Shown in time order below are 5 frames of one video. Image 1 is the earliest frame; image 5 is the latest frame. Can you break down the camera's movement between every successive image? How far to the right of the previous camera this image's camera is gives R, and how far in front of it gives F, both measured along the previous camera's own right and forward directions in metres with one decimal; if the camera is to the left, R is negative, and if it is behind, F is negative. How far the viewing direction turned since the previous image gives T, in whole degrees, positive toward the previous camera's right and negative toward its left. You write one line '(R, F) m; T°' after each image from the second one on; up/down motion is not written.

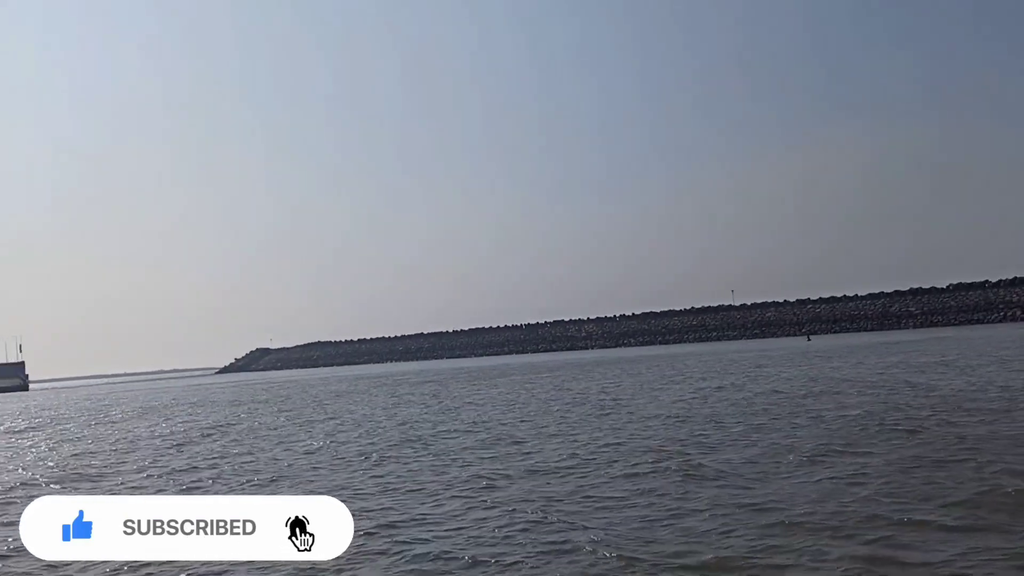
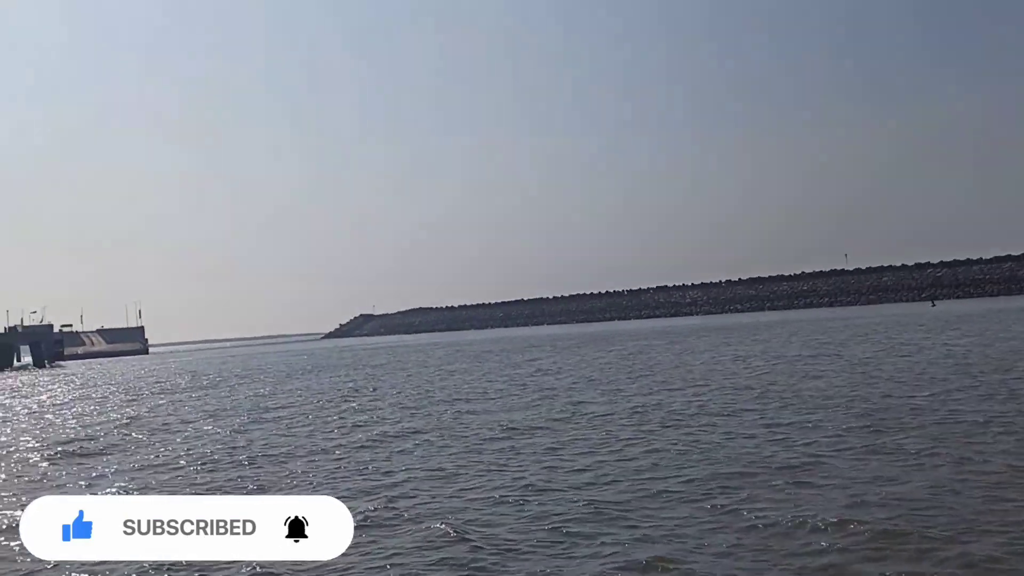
(+1.0, +0.5) m; -8°
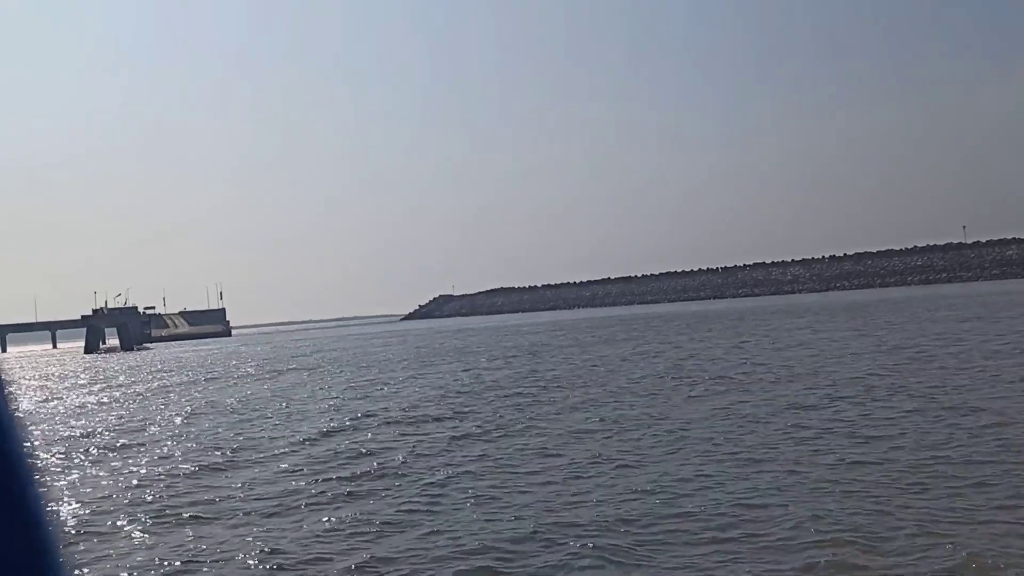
(+0.3, +1.6) m; -6°
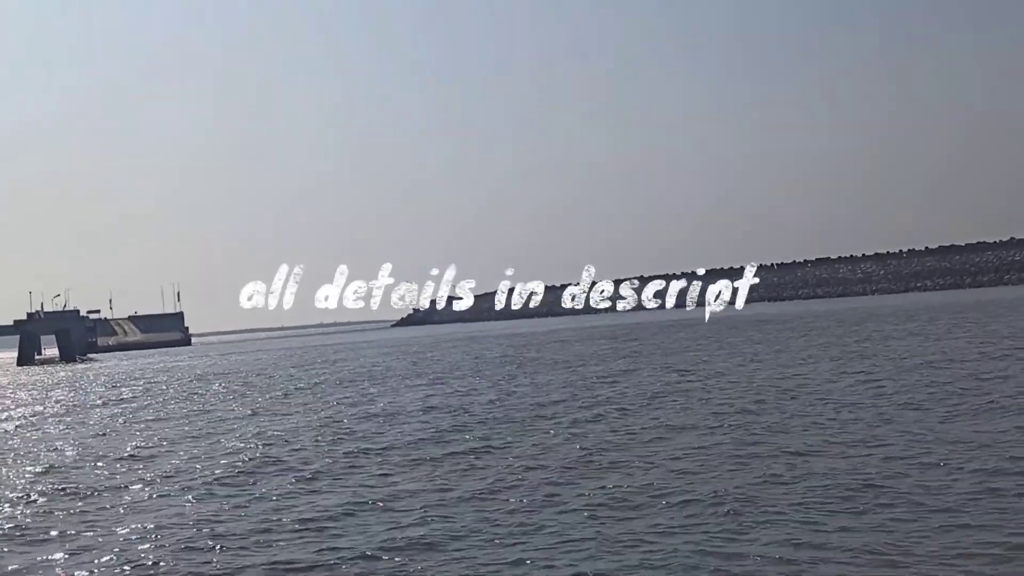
(-0.6, +5.7) m; 0°
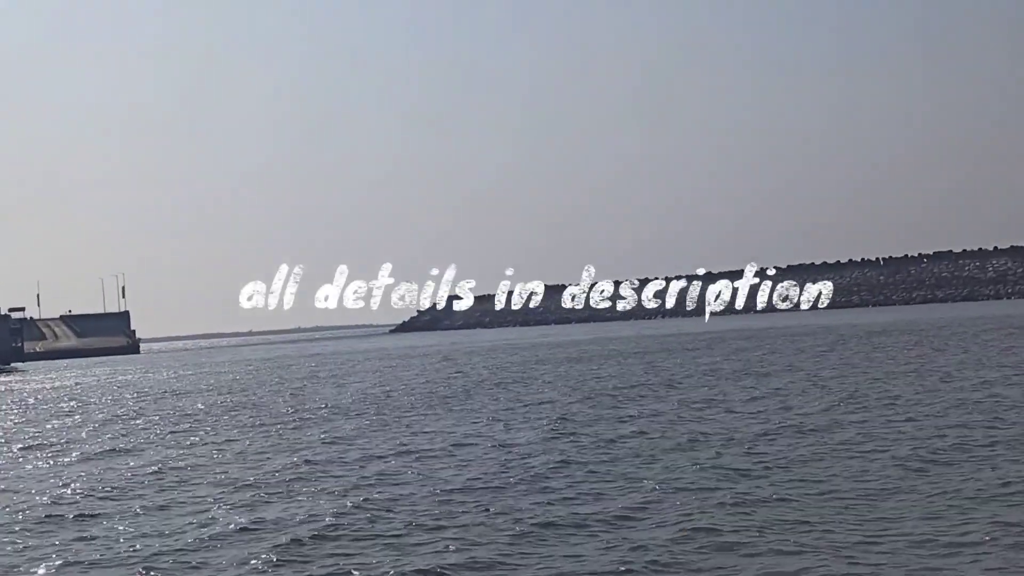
(-1.1, +6.2) m; 0°
